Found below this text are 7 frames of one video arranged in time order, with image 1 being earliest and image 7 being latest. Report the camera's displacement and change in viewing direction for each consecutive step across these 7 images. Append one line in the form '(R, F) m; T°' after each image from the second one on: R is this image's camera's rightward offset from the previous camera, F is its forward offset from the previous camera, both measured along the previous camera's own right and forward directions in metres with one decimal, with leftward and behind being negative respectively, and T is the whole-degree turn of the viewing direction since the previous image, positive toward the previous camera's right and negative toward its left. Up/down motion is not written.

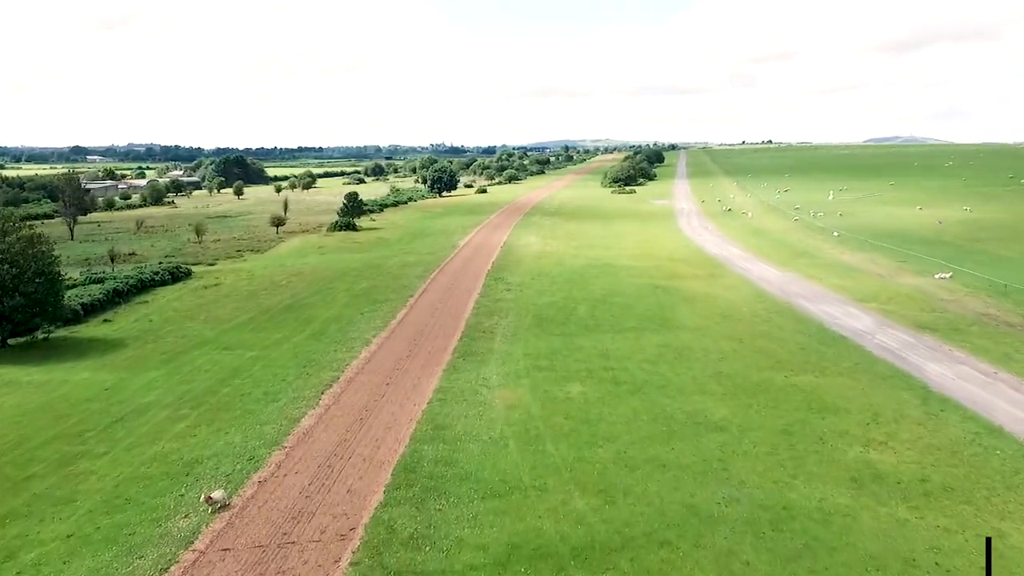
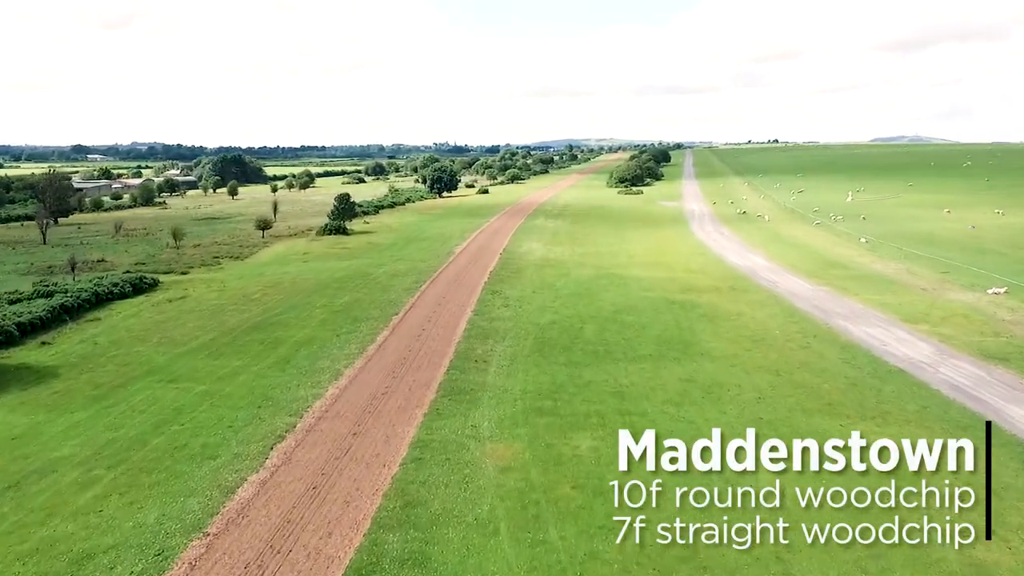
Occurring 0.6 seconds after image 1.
(+0.3, +5.2) m; 0°
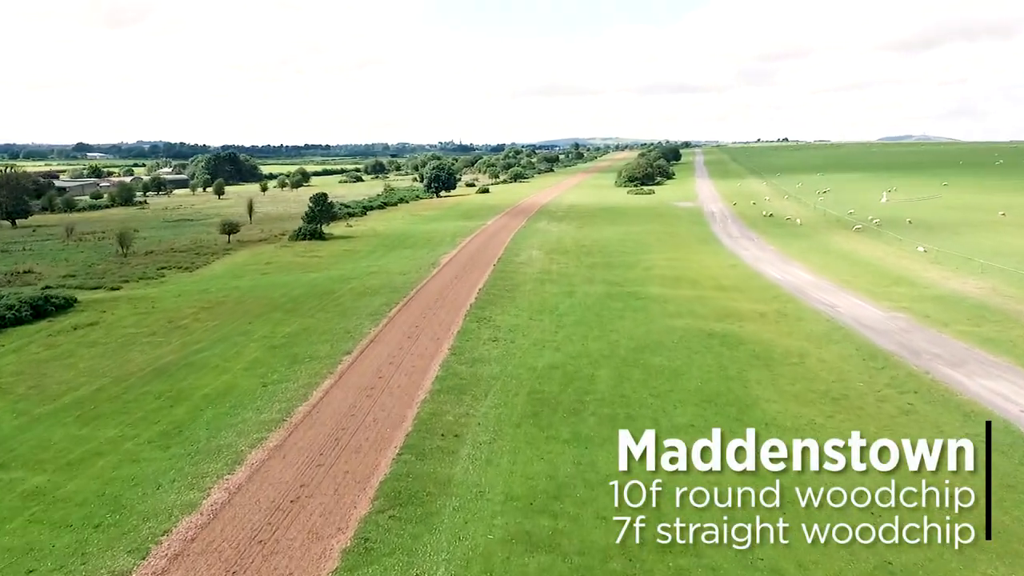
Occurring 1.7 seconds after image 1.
(+0.7, +9.3) m; 0°
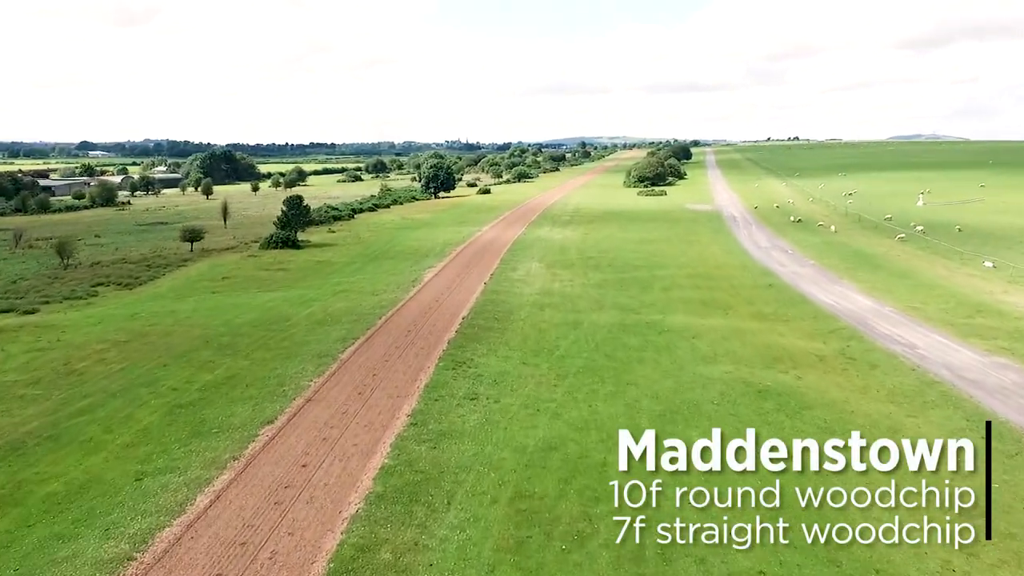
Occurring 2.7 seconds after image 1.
(+0.8, +8.0) m; -1°
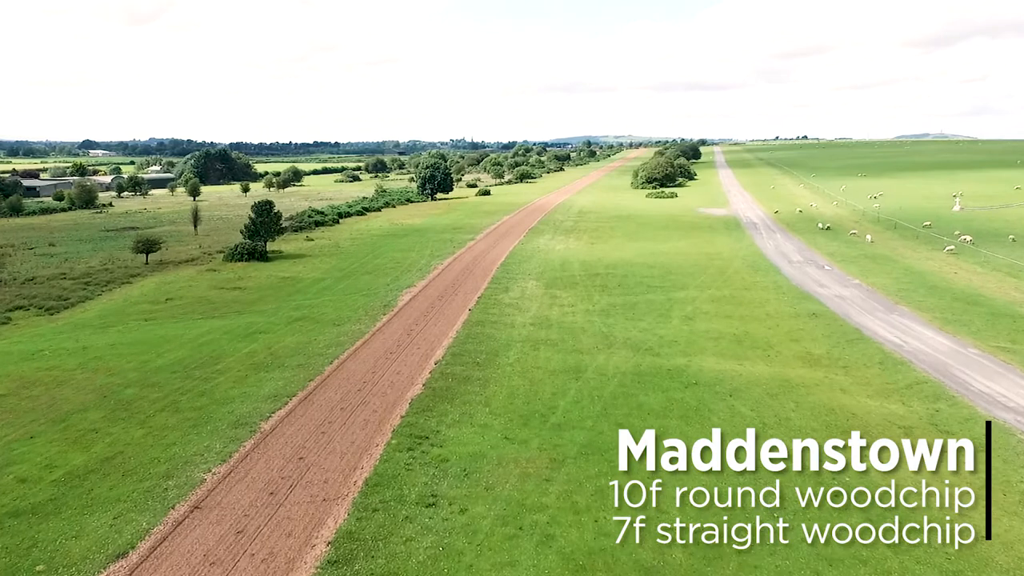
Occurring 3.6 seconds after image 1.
(+0.8, +7.1) m; 0°
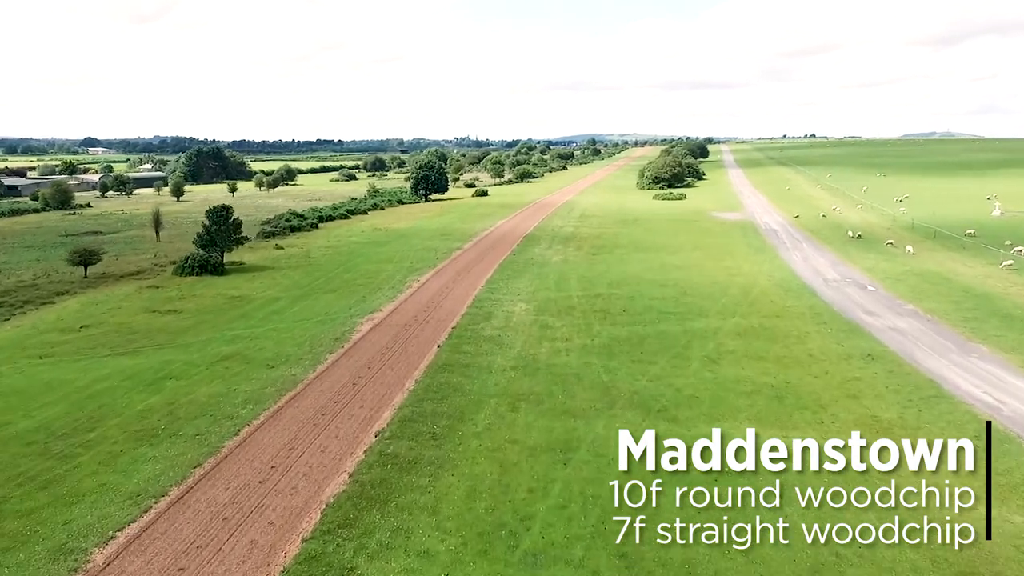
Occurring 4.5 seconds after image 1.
(+1.1, +7.0) m; 0°
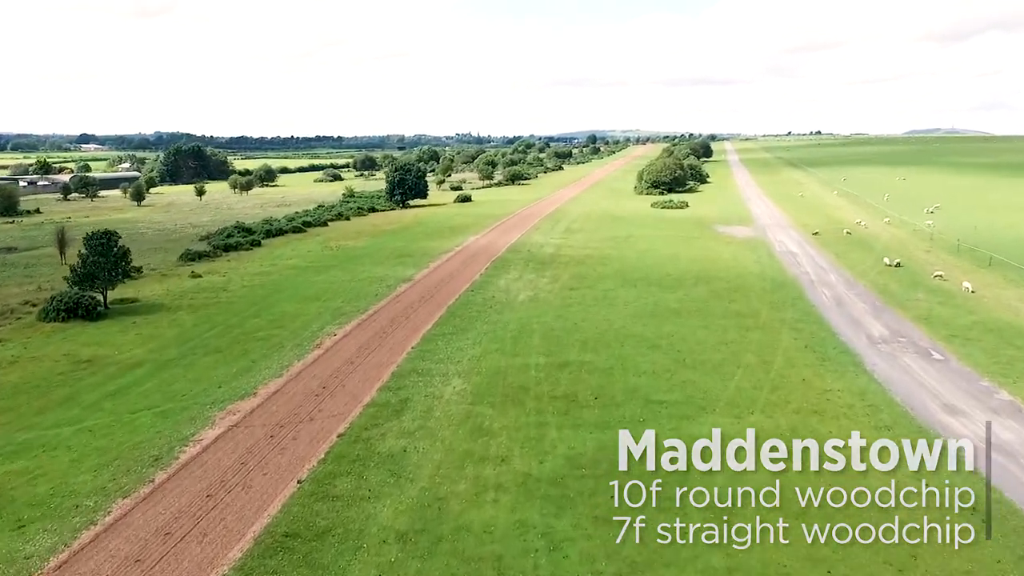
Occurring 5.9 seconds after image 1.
(+2.7, +10.3) m; 0°
